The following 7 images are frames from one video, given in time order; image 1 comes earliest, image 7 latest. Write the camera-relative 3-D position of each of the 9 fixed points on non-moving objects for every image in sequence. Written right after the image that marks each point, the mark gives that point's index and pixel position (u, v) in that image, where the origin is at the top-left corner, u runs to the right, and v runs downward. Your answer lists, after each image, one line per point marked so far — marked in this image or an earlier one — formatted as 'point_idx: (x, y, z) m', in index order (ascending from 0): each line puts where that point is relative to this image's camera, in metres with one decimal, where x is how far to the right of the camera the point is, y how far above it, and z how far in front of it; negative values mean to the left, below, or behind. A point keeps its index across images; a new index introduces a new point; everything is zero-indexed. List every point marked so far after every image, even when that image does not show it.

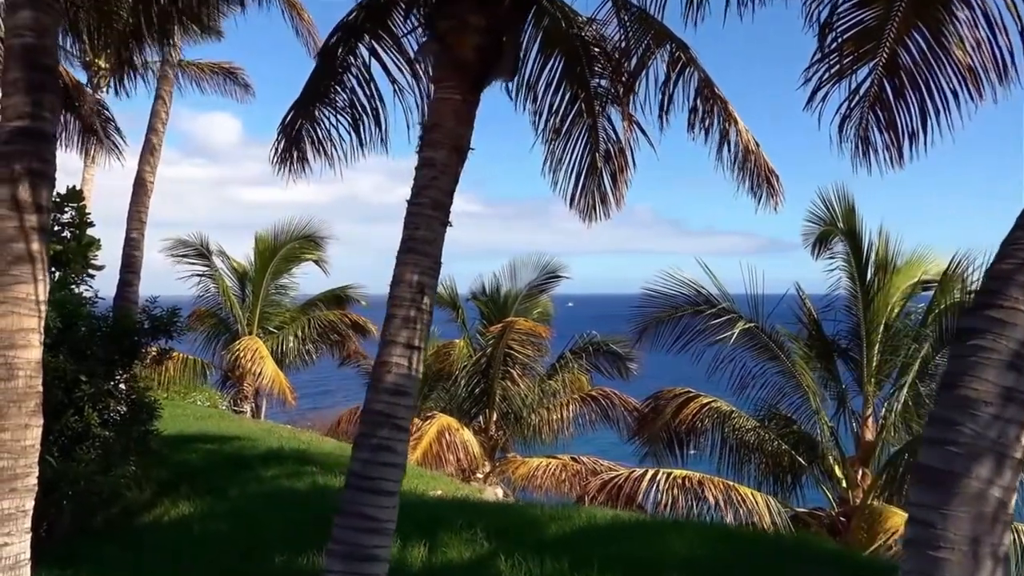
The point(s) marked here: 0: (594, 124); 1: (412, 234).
0: (+0.7, +1.3, +7.3) m
1: (-0.5, +0.3, +4.2) m
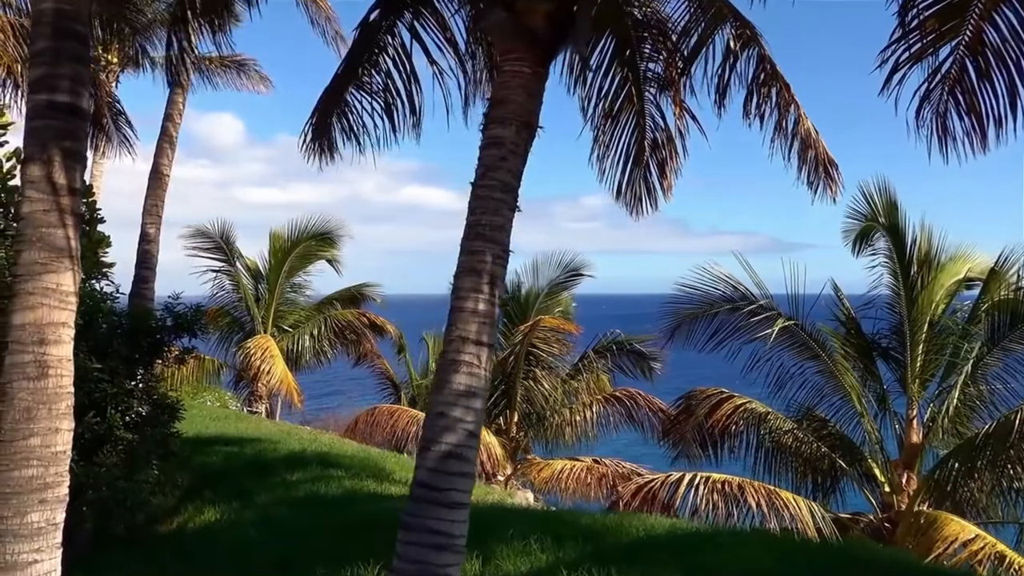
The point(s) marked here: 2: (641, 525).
0: (+1.0, +1.4, +6.9) m
1: (-0.1, +0.3, +3.8) m
2: (+0.9, -1.7, +6.2) m
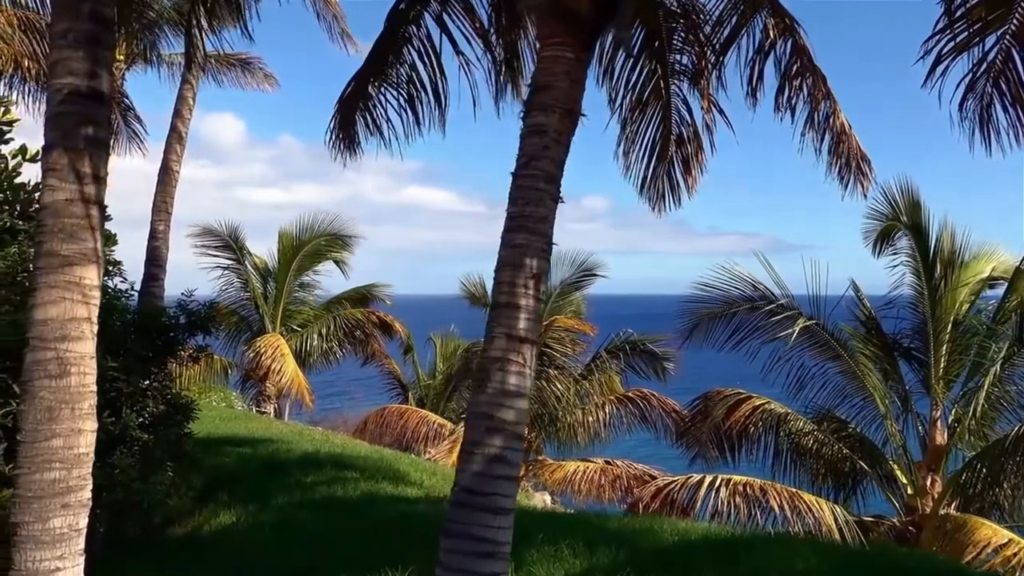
0: (+1.2, +1.4, +6.7) m
1: (0.0, +0.3, +3.6) m
2: (+1.1, -1.6, +6.0) m
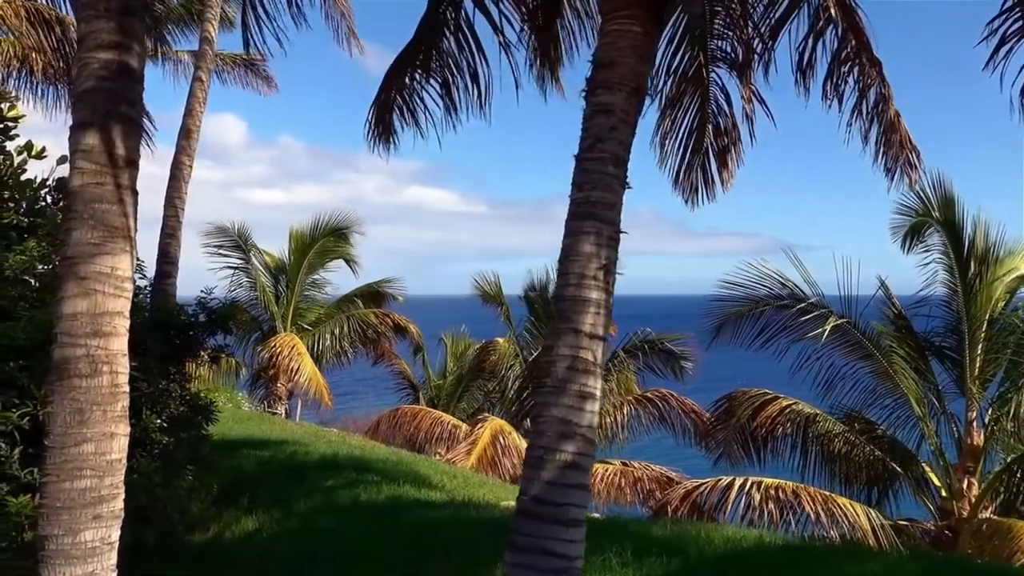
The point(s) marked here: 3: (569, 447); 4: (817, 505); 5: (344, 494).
0: (+1.4, +1.4, +6.5) m
1: (+0.3, +0.3, +3.3) m
2: (+1.3, -1.6, +5.7) m
3: (+0.2, -0.5, +3.1) m
4: (+3.0, -2.2, +8.8) m
5: (-1.4, -1.8, +7.6) m
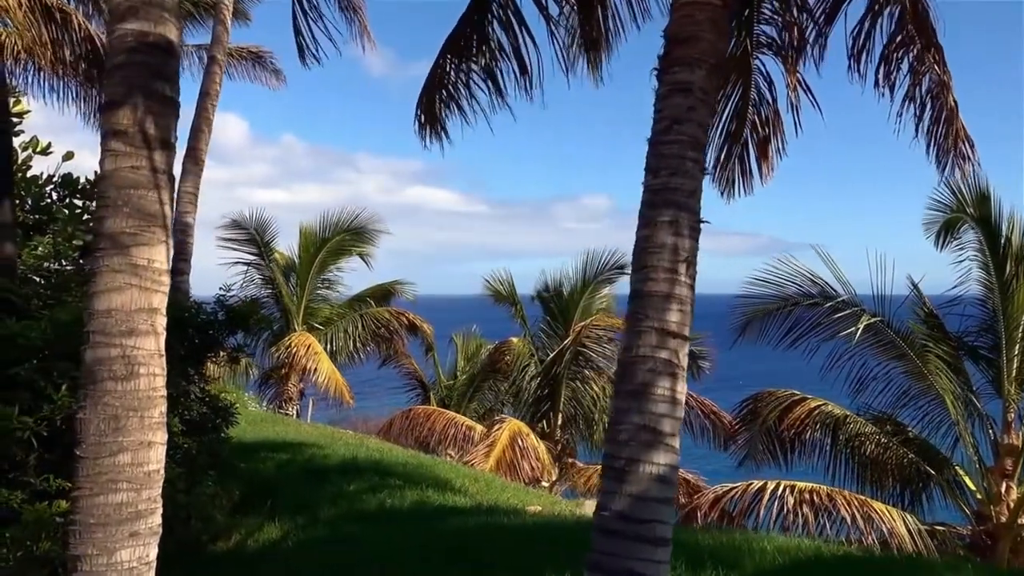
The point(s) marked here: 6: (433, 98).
0: (+1.7, +1.4, +6.2) m
1: (+0.5, +0.4, +3.1) m
2: (+1.6, -1.6, +5.5) m
3: (+0.4, -0.5, +2.8) m
4: (+3.3, -2.1, +8.6) m
5: (-1.2, -1.7, +7.3) m
6: (-0.6, +1.2, +5.5) m
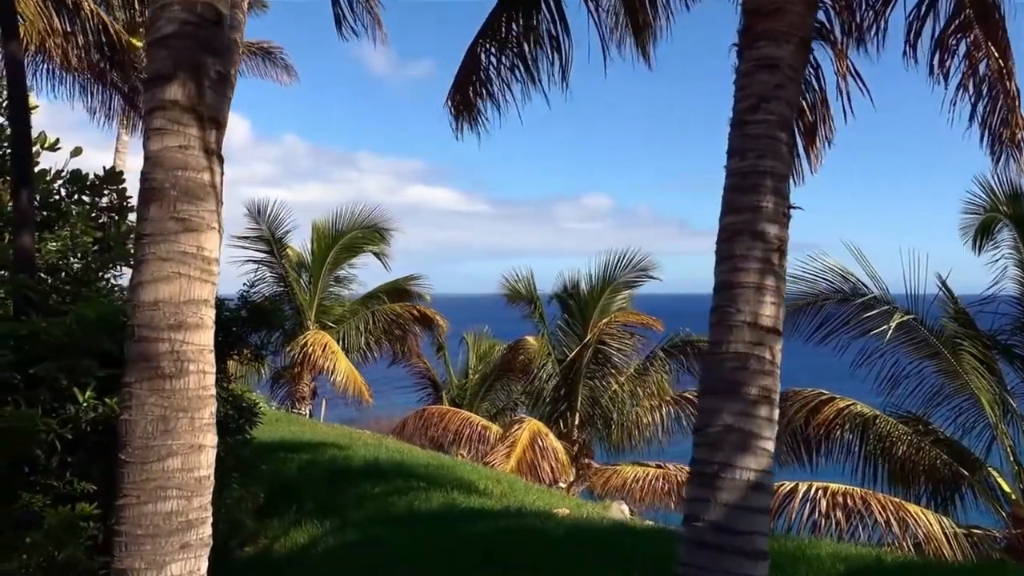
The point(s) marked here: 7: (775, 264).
0: (+1.9, +1.5, +6.0) m
1: (+0.8, +0.4, +2.8) m
2: (+1.8, -1.6, +5.2) m
3: (+0.7, -0.5, +2.5) m
4: (+3.5, -2.1, +8.3) m
5: (-1.0, -1.7, +7.1) m
6: (-0.3, +1.3, +5.3) m
7: (+0.8, +0.1, +2.7) m
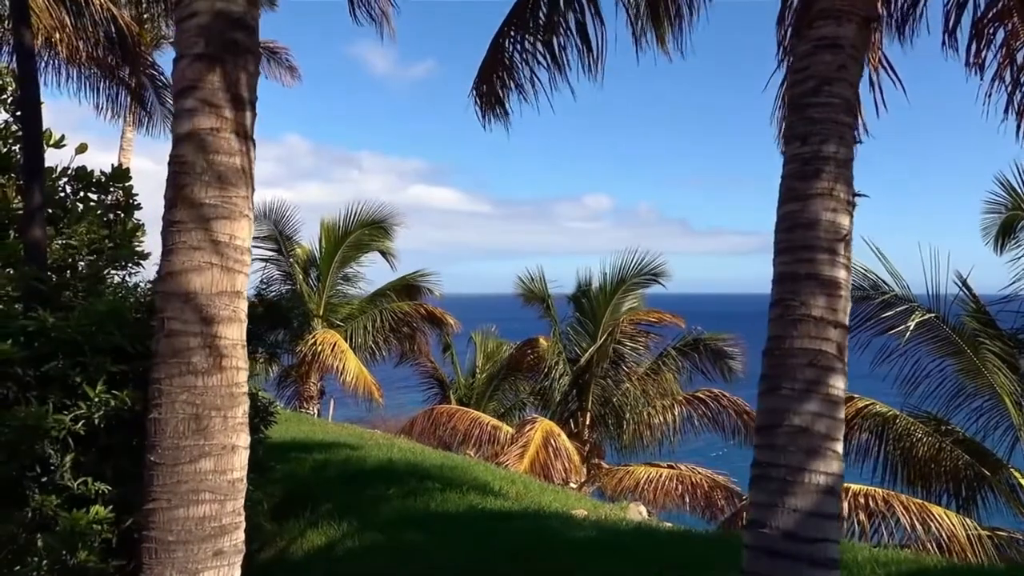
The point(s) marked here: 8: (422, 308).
0: (+2.1, +1.5, +5.8) m
1: (+0.9, +0.4, +2.7) m
2: (+2.0, -1.5, +5.1) m
3: (+0.8, -0.5, +2.4) m
4: (+3.7, -2.1, +8.2) m
5: (-0.8, -1.7, +6.9) m
6: (-0.2, +1.3, +5.1) m
7: (+1.0, +0.1, +2.6) m
8: (-1.6, -0.4, +15.8) m
